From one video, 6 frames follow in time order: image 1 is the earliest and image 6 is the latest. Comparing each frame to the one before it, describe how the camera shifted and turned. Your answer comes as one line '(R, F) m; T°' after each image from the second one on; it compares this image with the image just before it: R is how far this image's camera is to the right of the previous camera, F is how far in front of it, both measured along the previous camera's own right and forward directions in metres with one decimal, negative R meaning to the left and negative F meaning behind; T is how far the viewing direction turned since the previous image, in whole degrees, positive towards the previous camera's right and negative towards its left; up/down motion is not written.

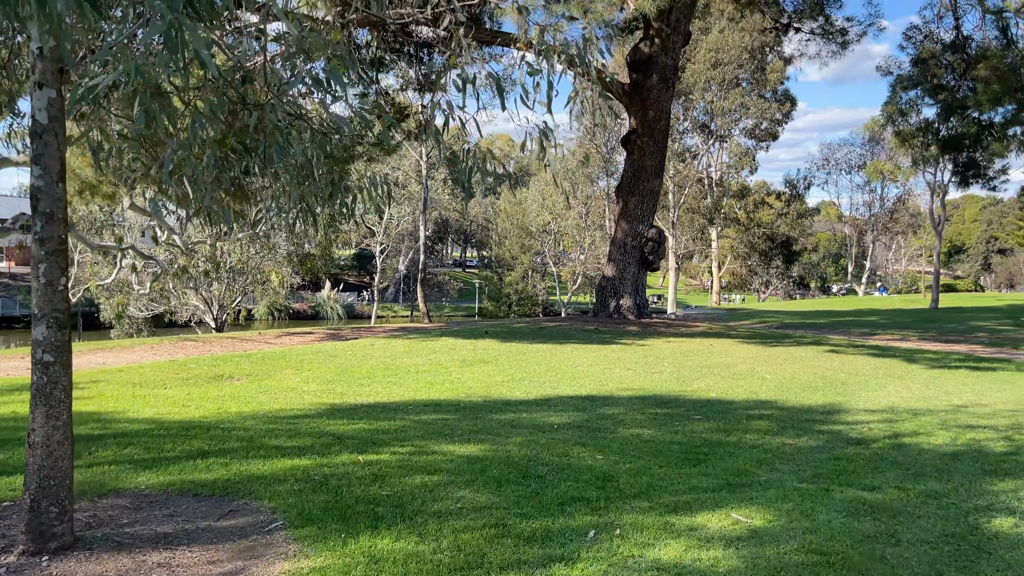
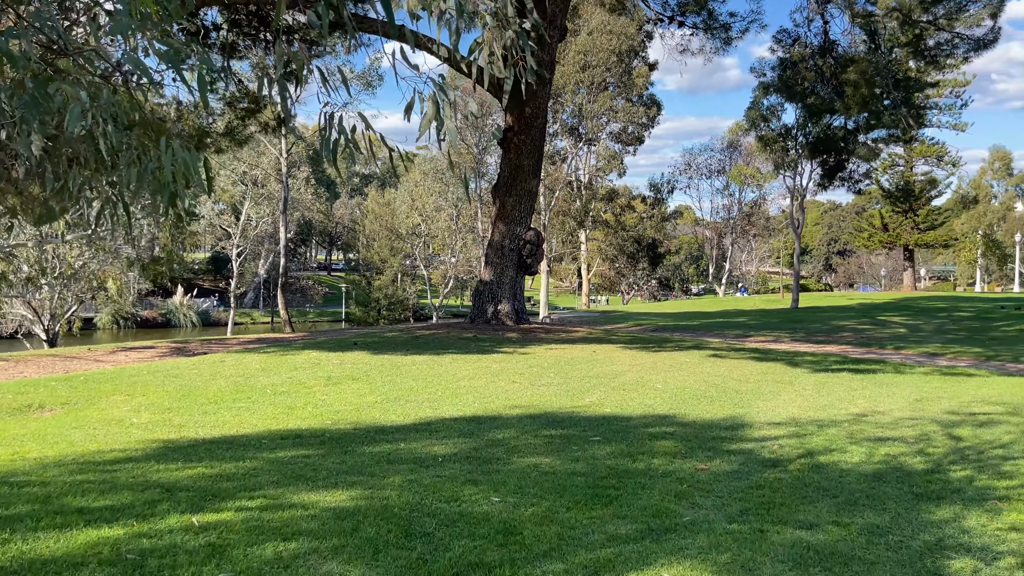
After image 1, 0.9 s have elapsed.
(0.0, +0.9) m; +9°
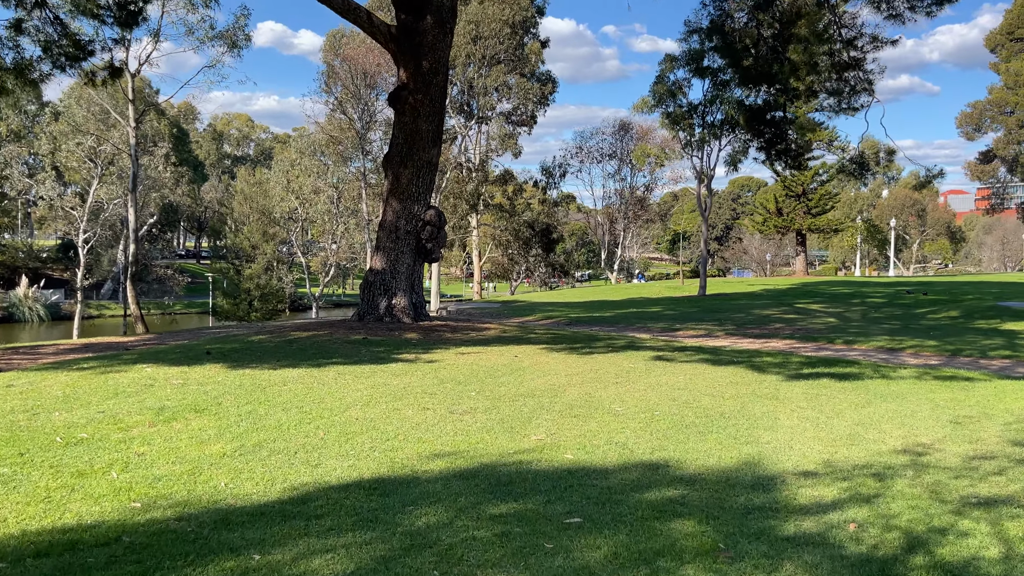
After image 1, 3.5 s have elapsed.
(-0.2, +2.3) m; +8°
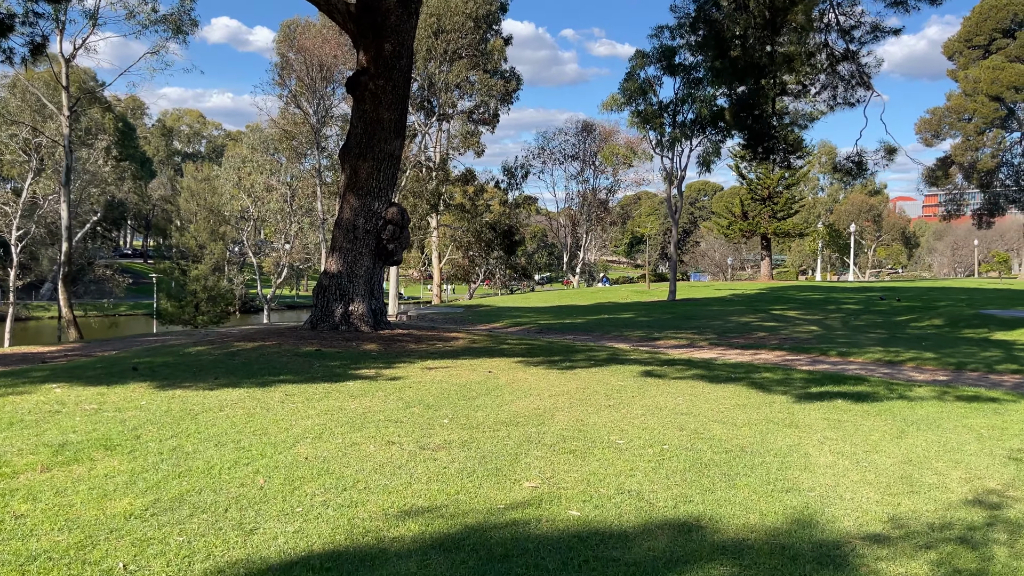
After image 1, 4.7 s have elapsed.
(-0.2, +1.0) m; +3°
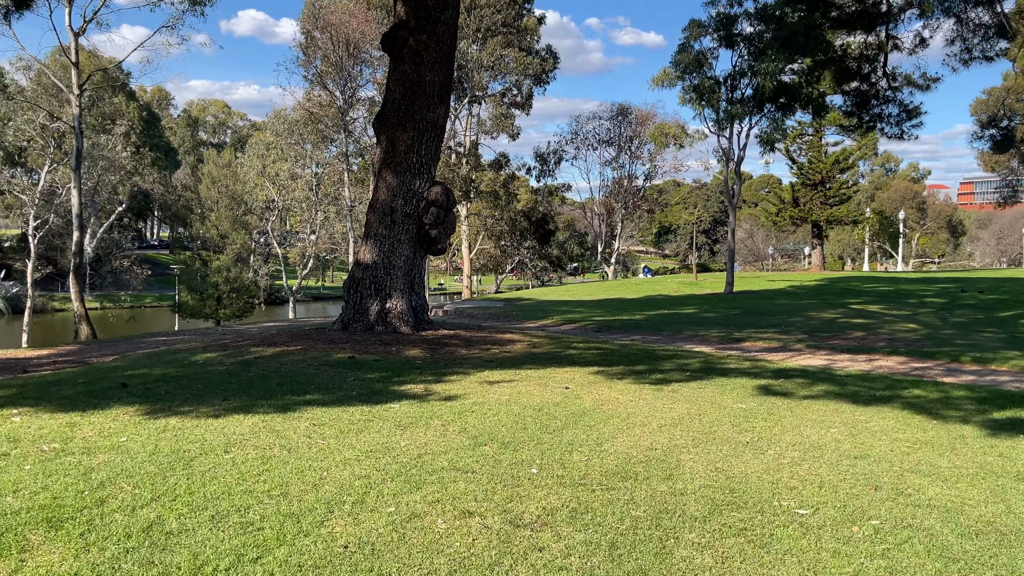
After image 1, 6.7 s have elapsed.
(-0.5, +1.7) m; -2°
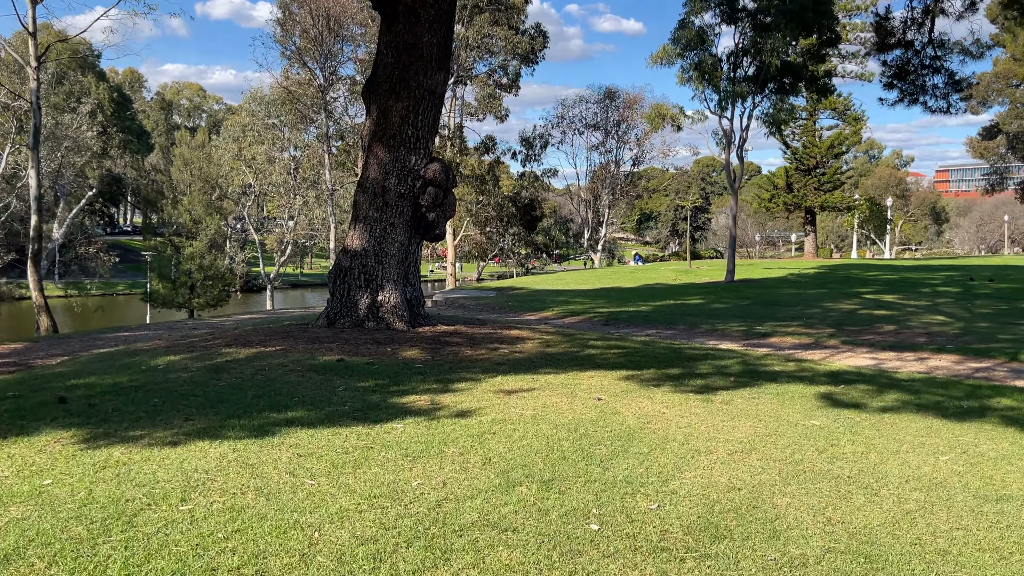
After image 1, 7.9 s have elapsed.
(-0.3, +1.1) m; +2°
